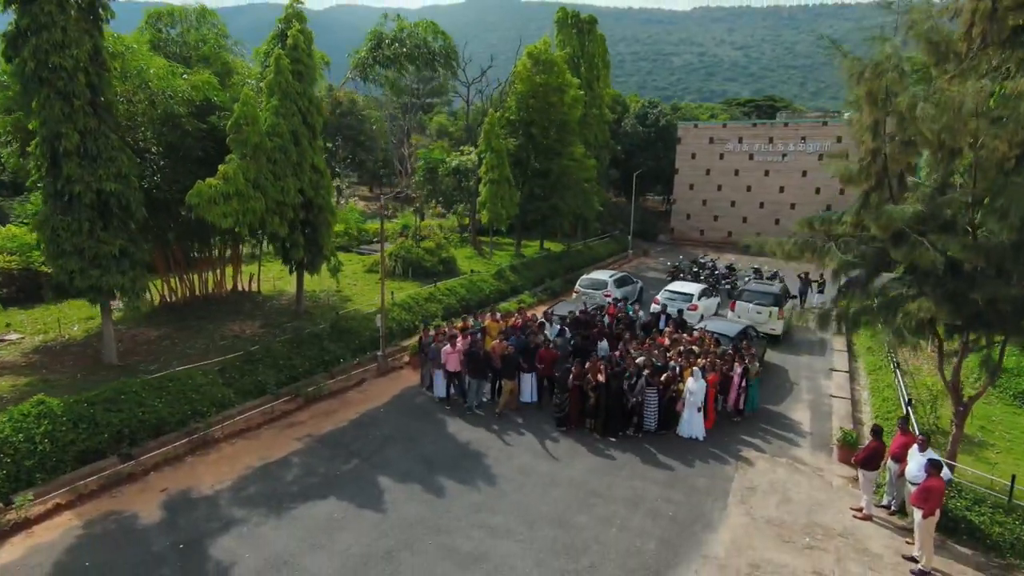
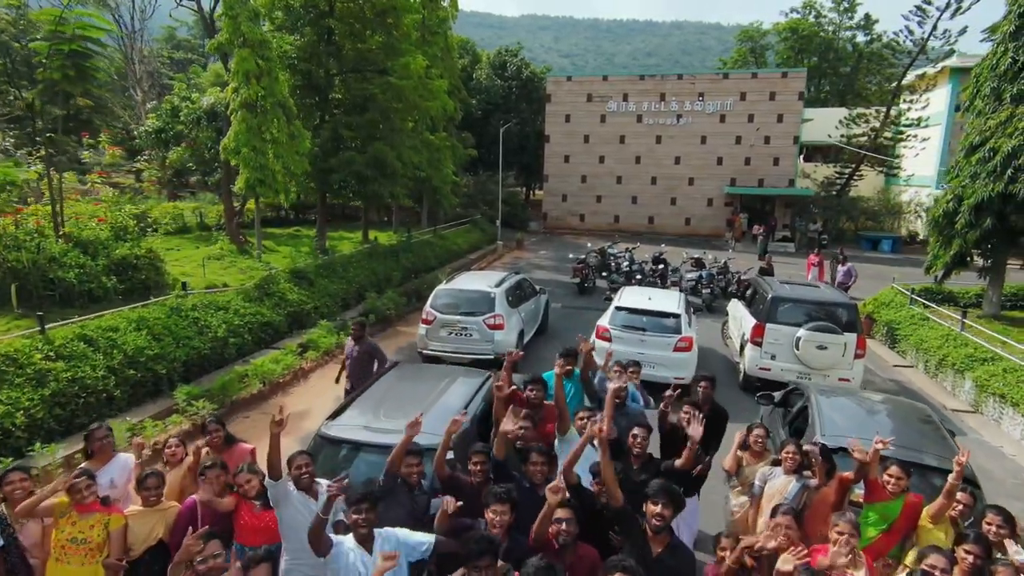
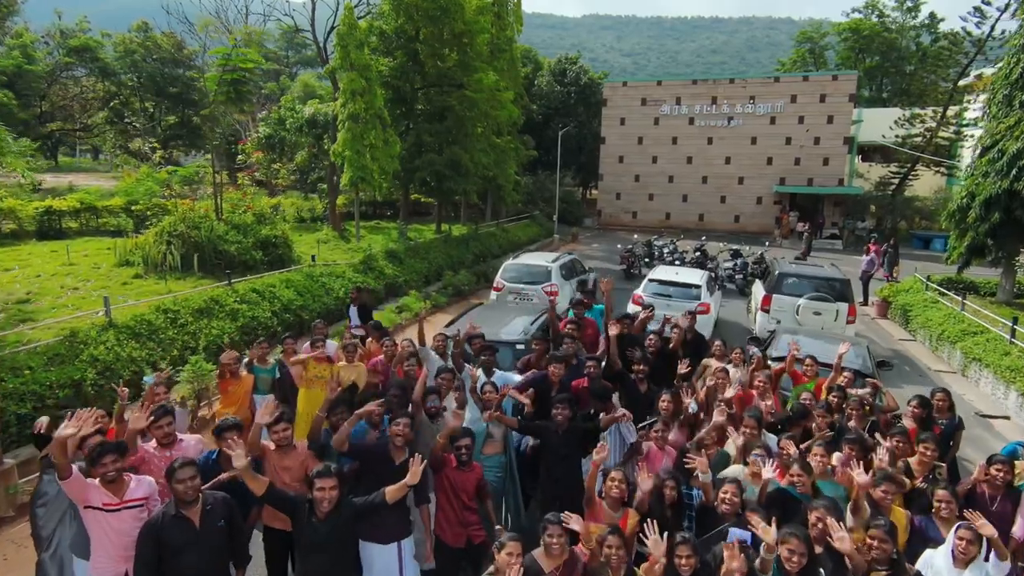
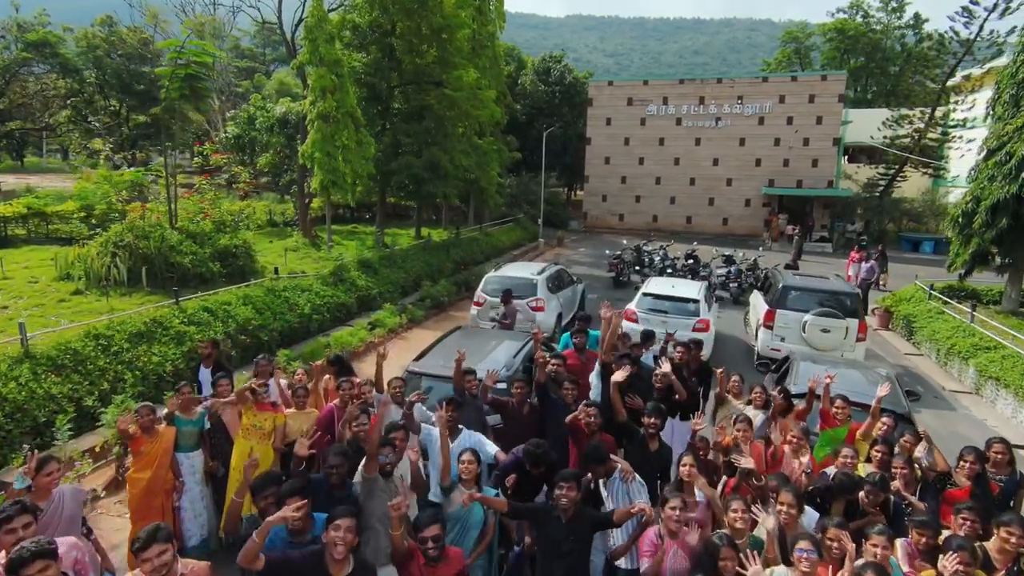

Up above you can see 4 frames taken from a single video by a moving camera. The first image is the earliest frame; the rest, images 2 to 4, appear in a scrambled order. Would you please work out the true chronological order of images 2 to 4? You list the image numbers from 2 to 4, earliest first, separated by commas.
3, 4, 2
